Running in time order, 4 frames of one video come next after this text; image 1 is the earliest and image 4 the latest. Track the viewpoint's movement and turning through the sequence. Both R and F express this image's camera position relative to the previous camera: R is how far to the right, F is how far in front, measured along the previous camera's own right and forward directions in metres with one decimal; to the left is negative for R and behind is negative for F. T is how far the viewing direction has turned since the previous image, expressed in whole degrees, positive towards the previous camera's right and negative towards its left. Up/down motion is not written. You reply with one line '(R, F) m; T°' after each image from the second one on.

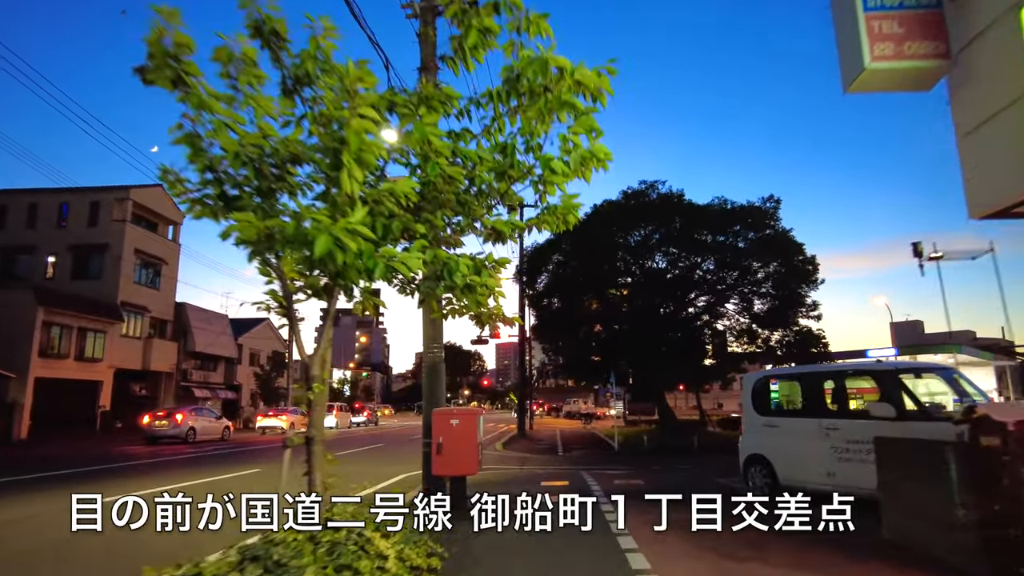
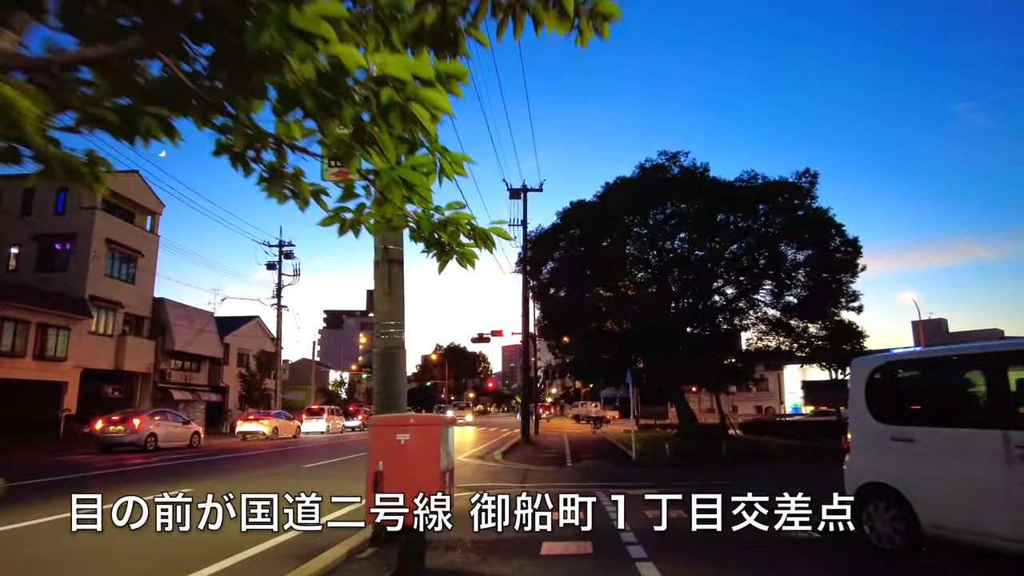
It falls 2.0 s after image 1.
(+0.1, +2.7) m; -1°
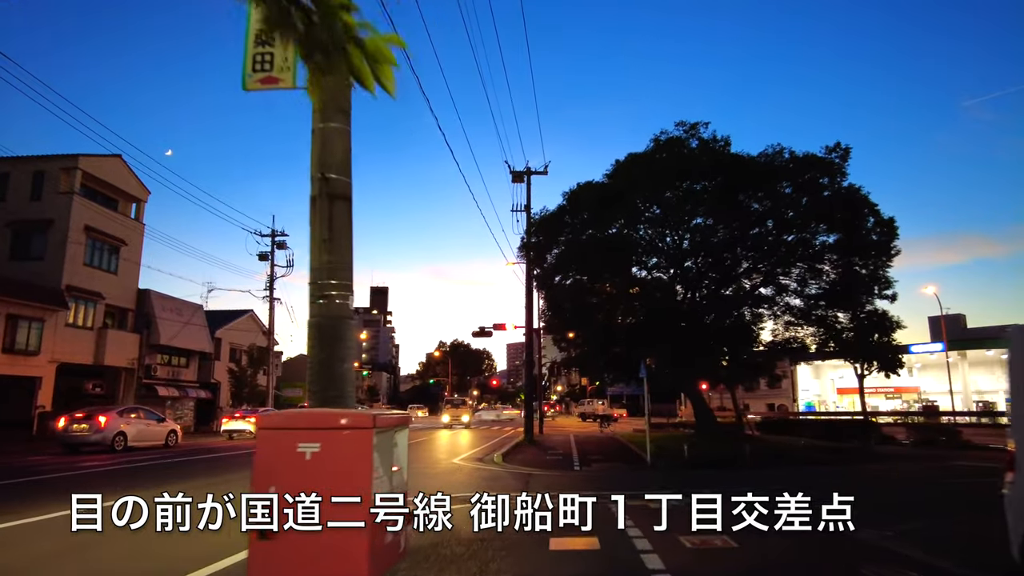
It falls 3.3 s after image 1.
(+0.1, +1.8) m; 0°
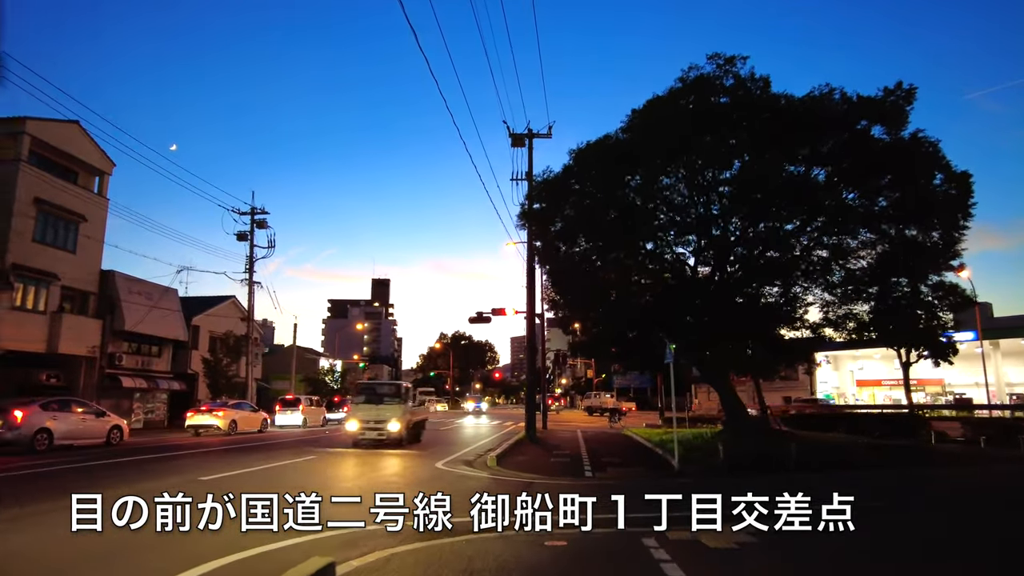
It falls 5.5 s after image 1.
(+0.2, +3.0) m; 0°
